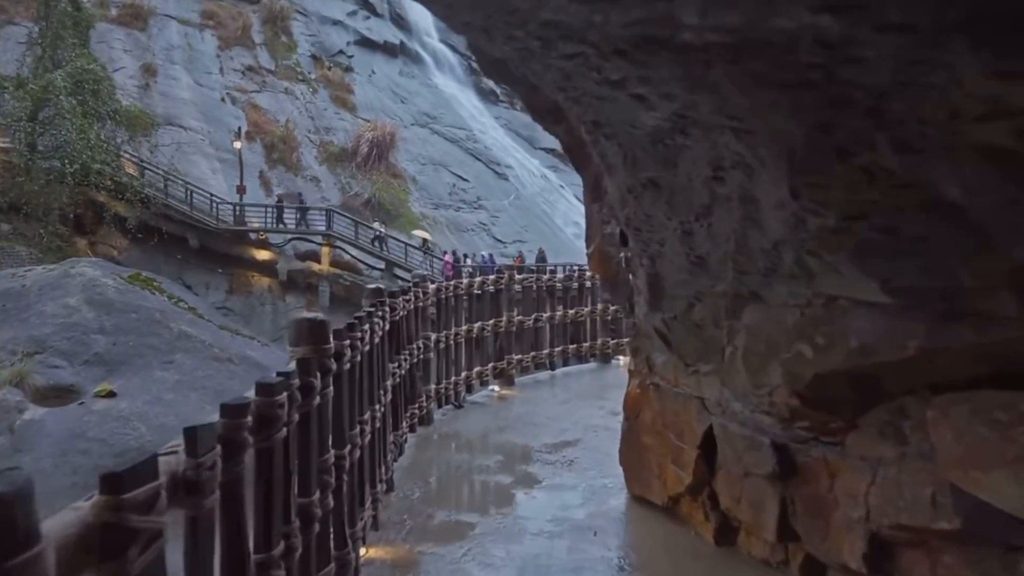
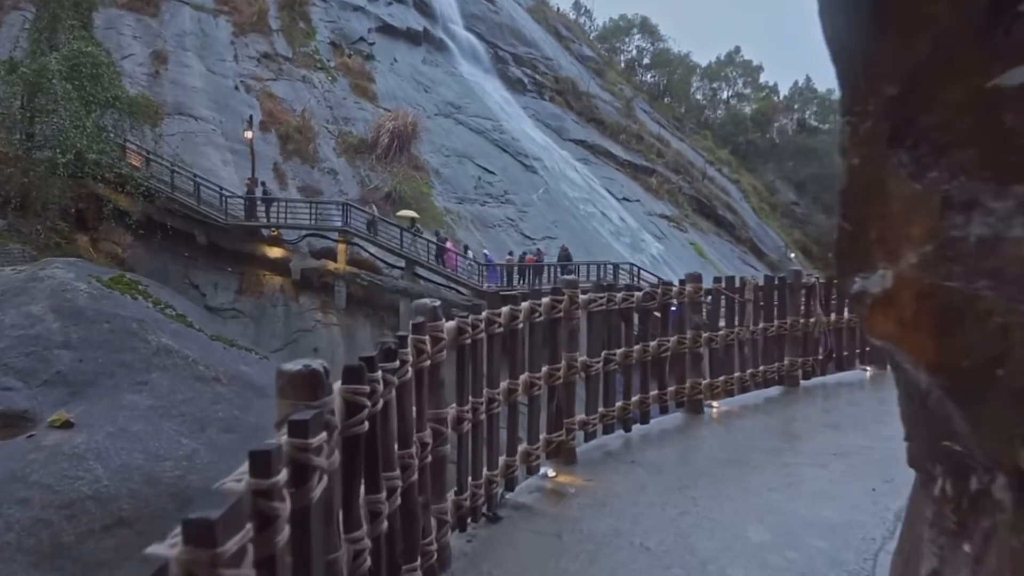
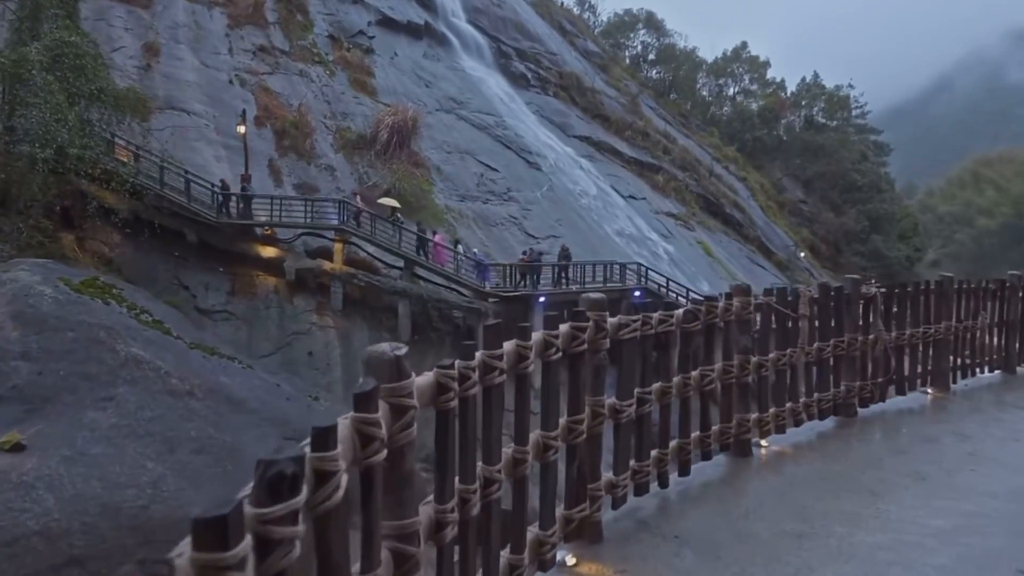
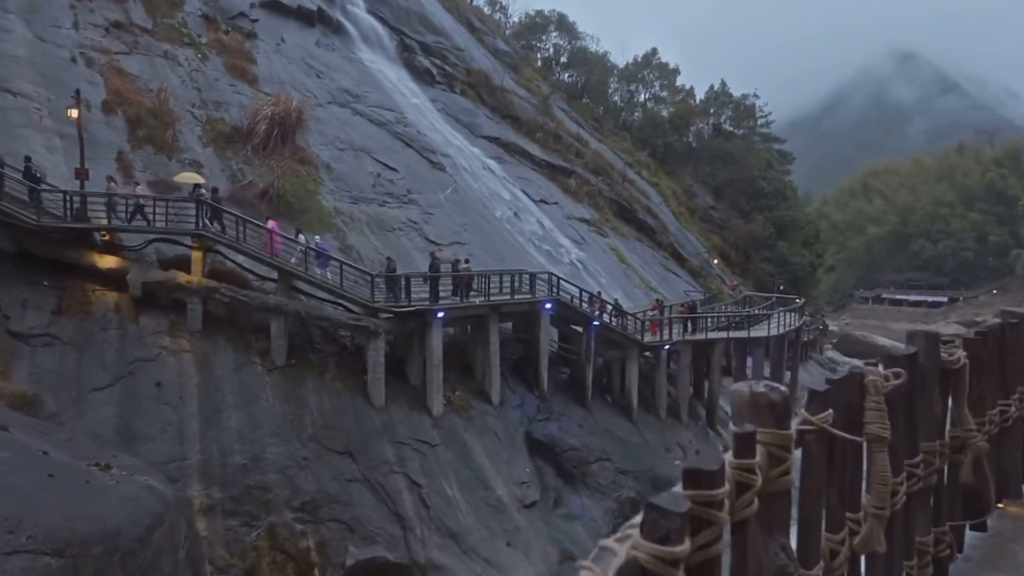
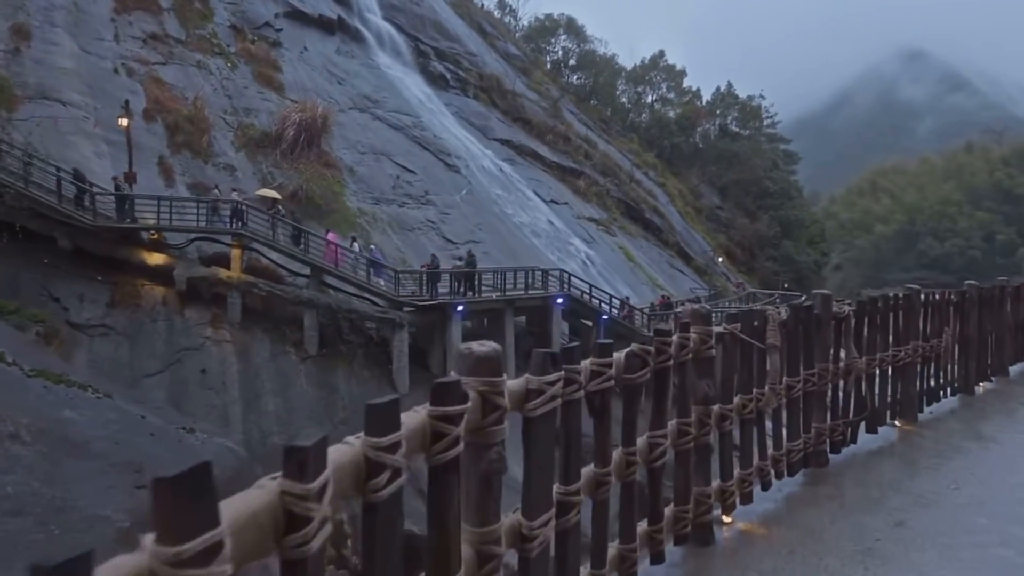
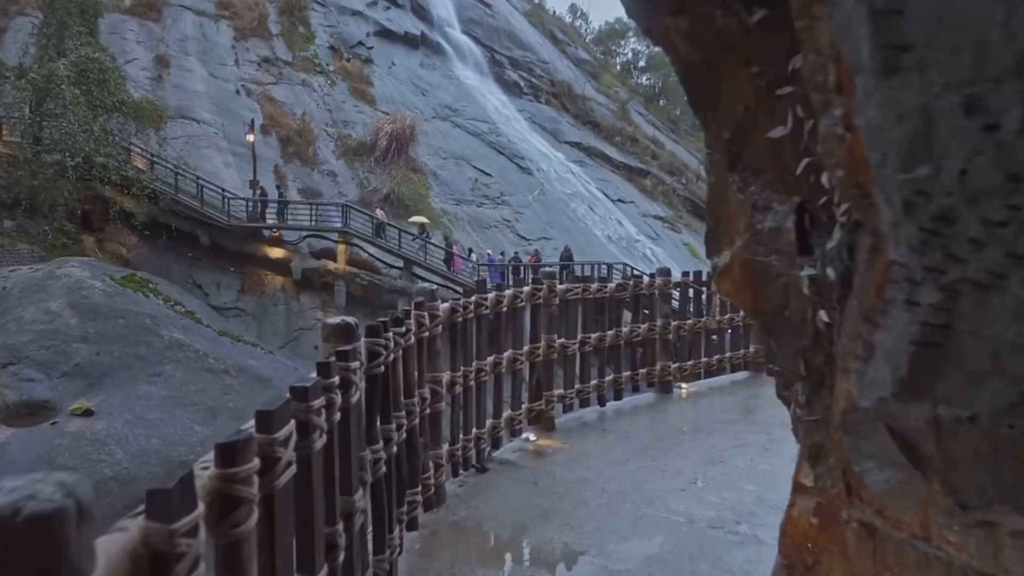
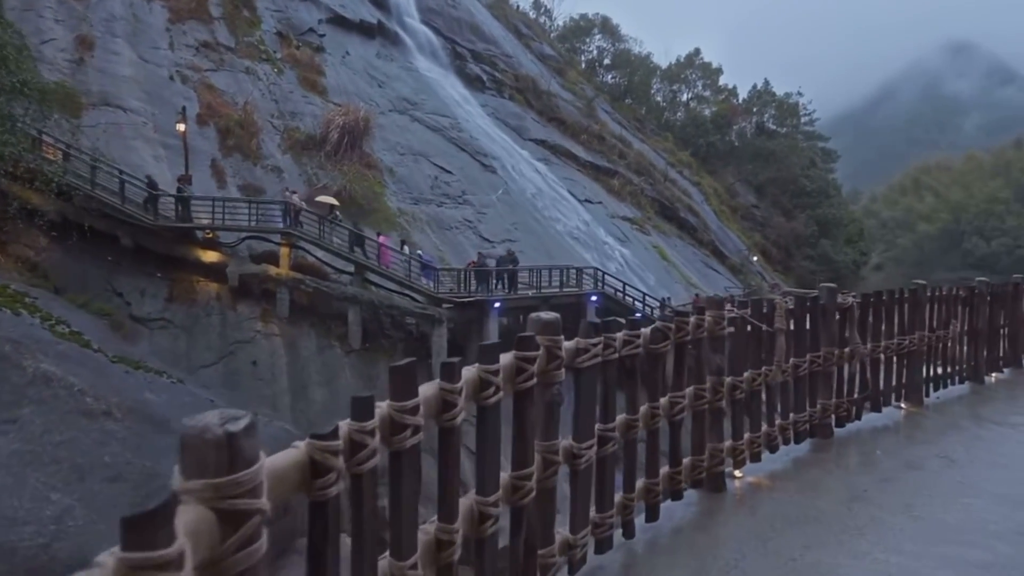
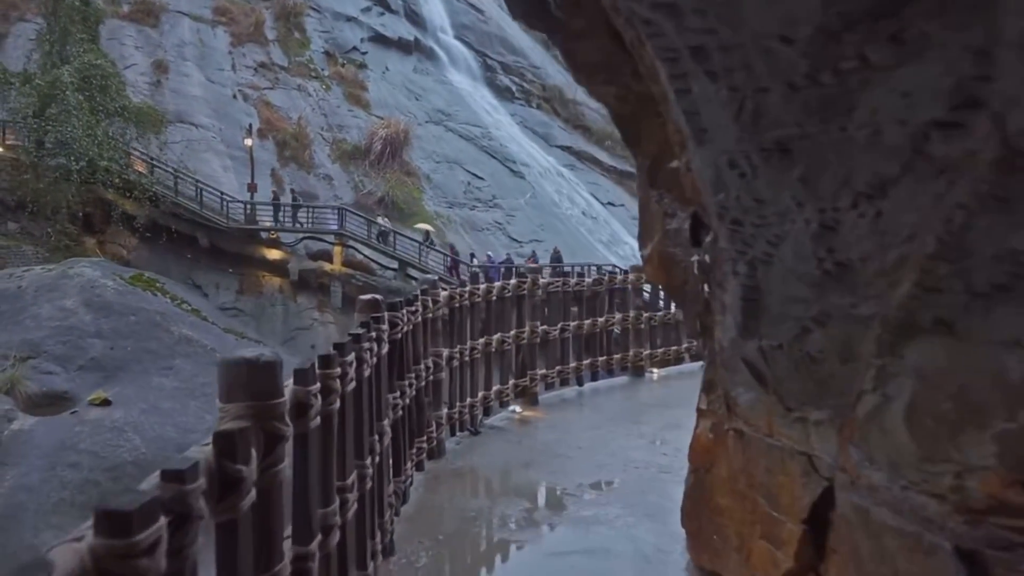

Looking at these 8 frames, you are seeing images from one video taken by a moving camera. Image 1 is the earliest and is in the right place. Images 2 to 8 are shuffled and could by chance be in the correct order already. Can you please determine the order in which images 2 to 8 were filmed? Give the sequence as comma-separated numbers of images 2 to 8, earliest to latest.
8, 6, 2, 3, 7, 5, 4
